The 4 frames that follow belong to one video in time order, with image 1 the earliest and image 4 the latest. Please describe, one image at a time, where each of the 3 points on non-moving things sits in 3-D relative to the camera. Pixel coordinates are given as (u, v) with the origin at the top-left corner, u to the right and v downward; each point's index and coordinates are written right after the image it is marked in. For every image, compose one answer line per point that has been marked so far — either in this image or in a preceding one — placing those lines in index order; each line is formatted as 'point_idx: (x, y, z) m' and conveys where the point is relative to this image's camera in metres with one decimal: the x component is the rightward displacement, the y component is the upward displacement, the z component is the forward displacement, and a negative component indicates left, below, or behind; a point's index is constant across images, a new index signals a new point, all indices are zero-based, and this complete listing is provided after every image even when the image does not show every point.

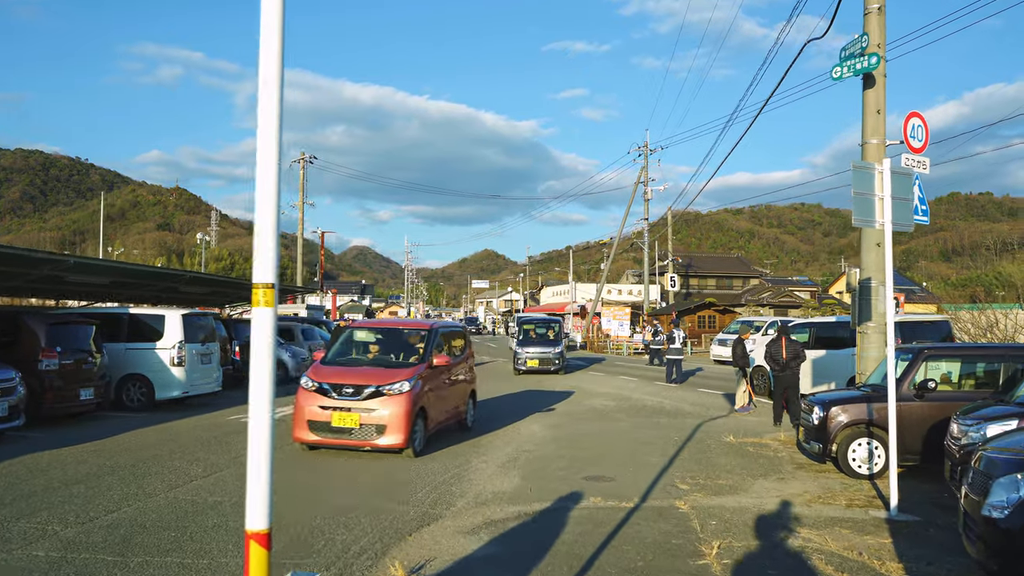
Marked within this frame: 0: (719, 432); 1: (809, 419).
0: (+3.4, -2.4, +11.0) m
1: (+3.7, -1.6, +8.4) m
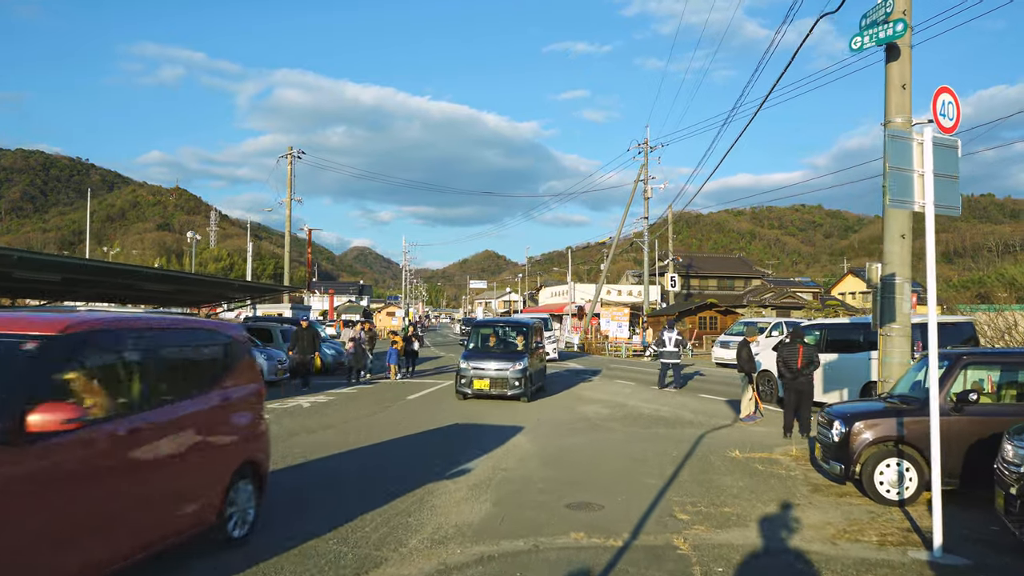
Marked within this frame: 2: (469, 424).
0: (+3.1, -2.3, +9.9) m
1: (+3.4, -1.6, +7.3) m
2: (-0.7, -2.3, +11.6) m
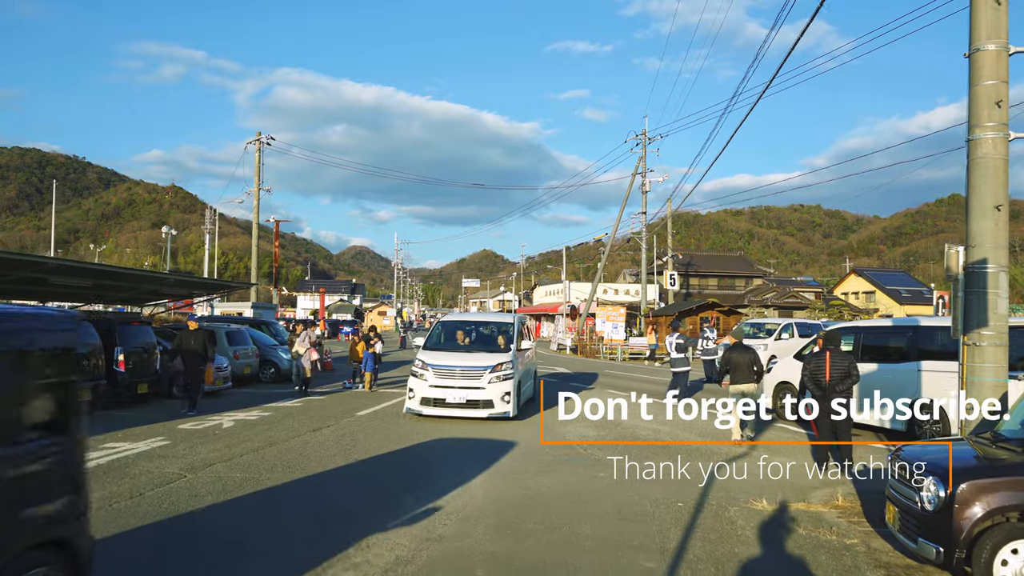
0: (+2.6, -2.2, +7.5) m
1: (+2.9, -1.5, +4.9) m
2: (-1.3, -2.2, +9.2) m
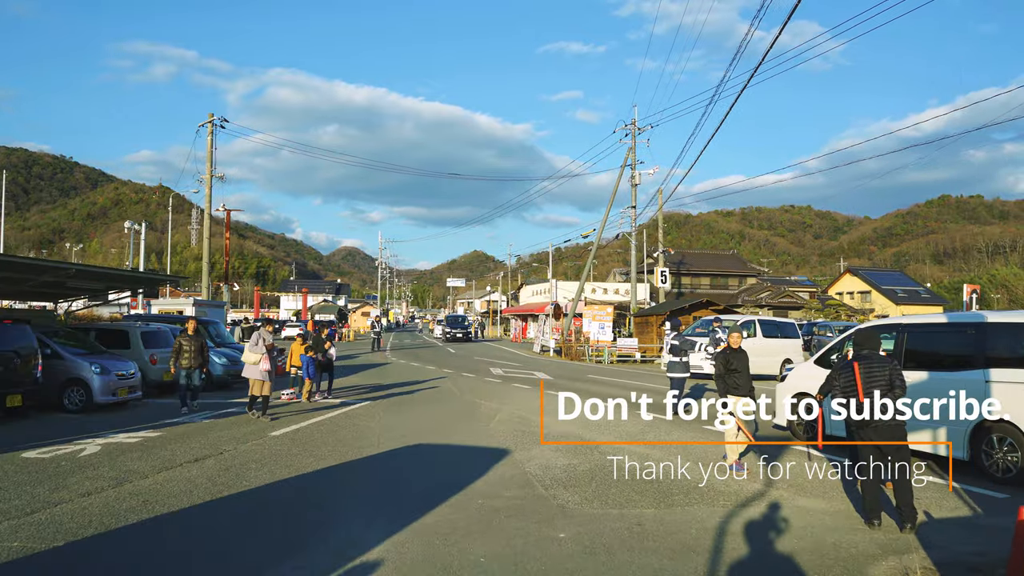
0: (+1.9, -2.1, +5.1) m
1: (+2.3, -1.3, +2.5) m
2: (-1.9, -2.1, +6.7) m
